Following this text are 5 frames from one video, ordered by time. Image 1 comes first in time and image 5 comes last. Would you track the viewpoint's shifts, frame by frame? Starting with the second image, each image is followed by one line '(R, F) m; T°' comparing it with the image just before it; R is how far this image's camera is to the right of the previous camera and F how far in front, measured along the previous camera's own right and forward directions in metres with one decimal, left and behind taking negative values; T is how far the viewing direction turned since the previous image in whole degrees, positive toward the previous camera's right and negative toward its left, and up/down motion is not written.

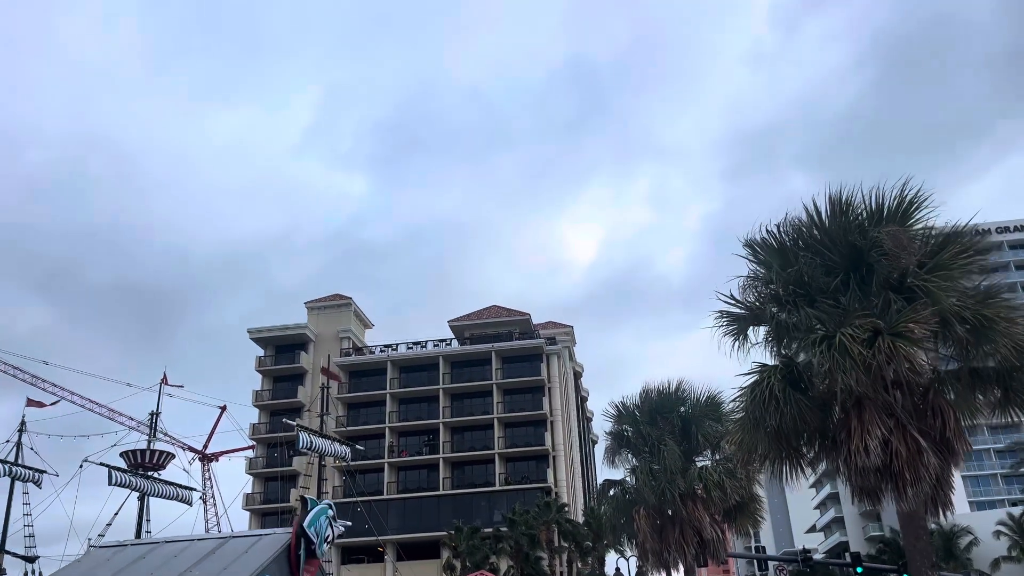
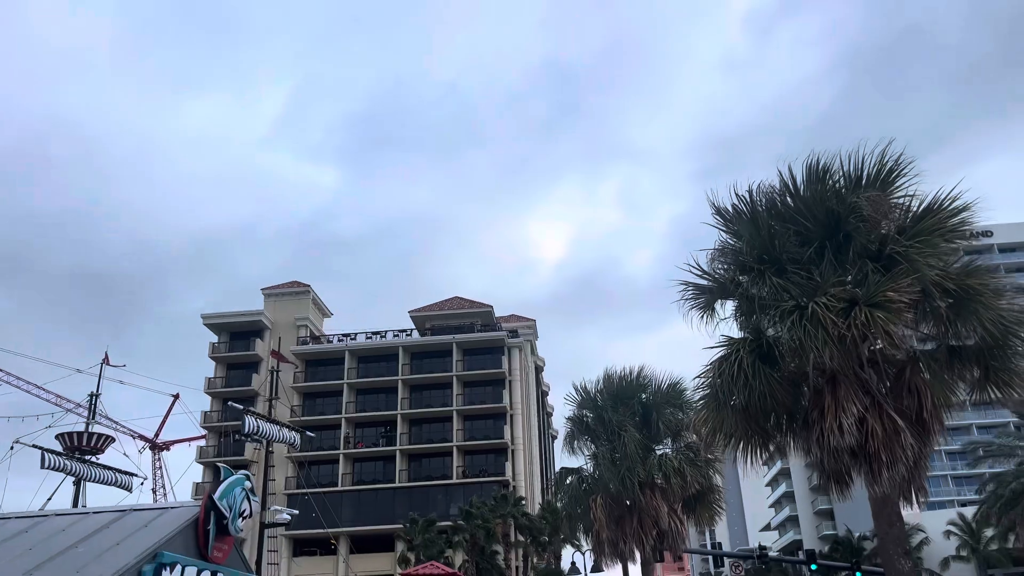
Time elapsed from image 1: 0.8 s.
(+0.2, +0.9) m; +3°
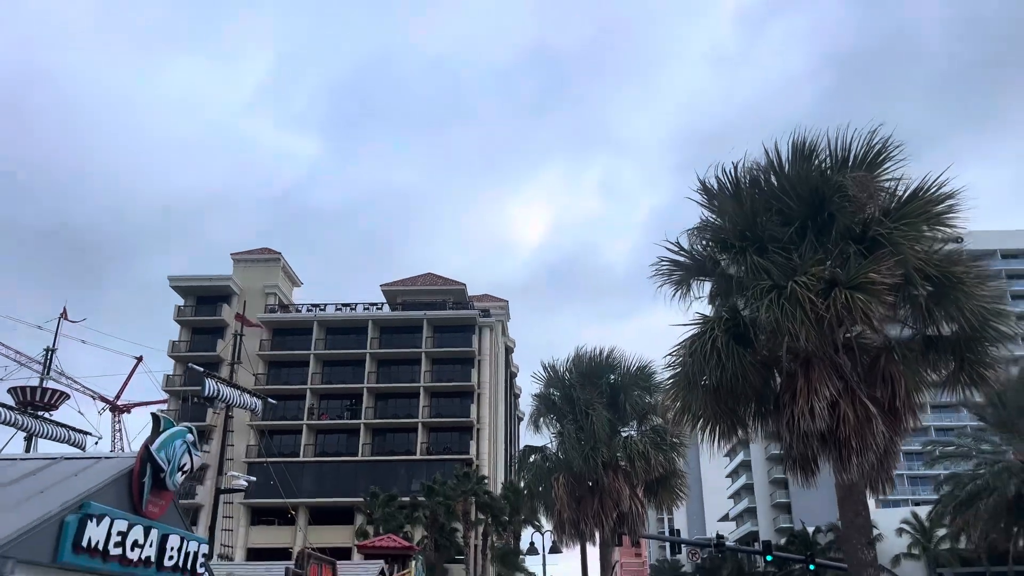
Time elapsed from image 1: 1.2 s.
(0.0, +0.4) m; +2°
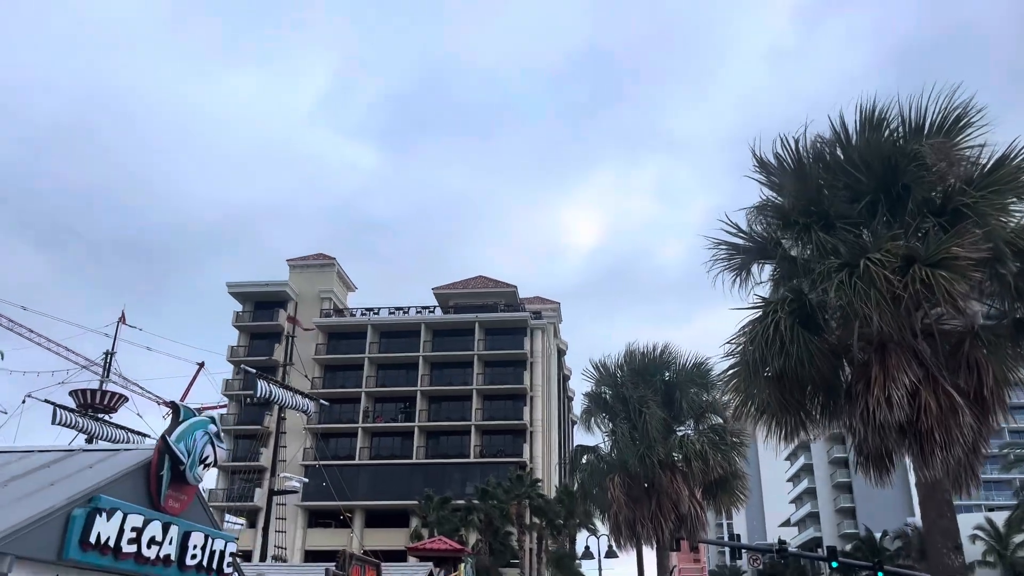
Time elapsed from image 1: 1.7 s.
(+0.1, +0.6) m; -4°
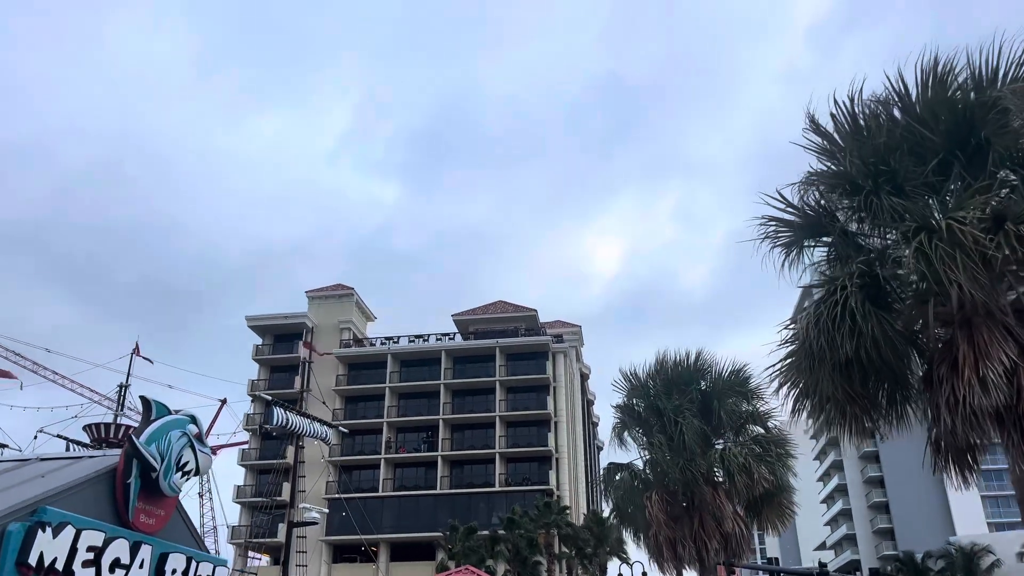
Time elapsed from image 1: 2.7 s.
(-0.1, +1.0) m; -1°
